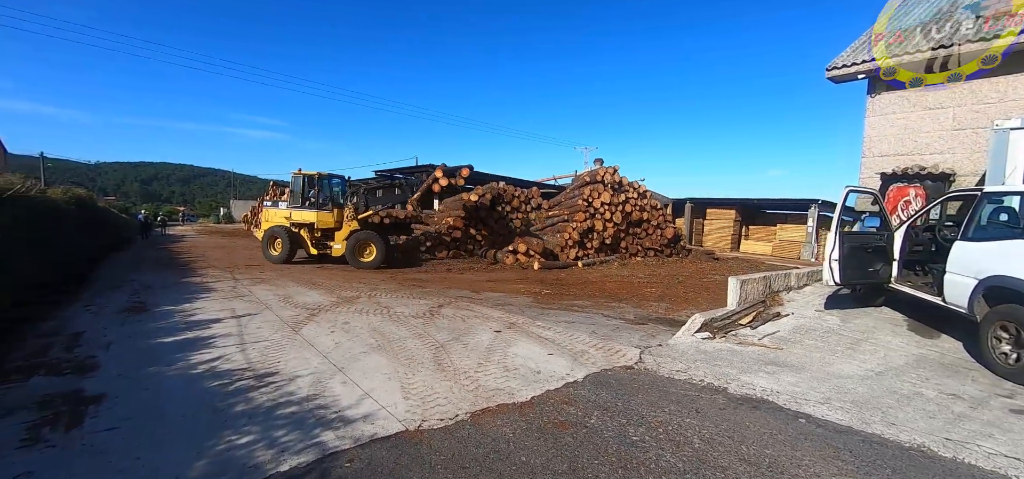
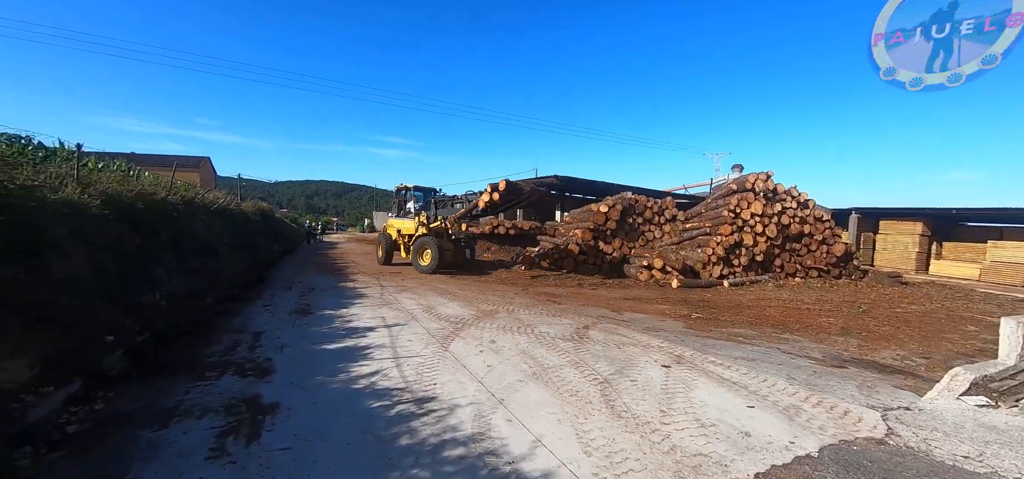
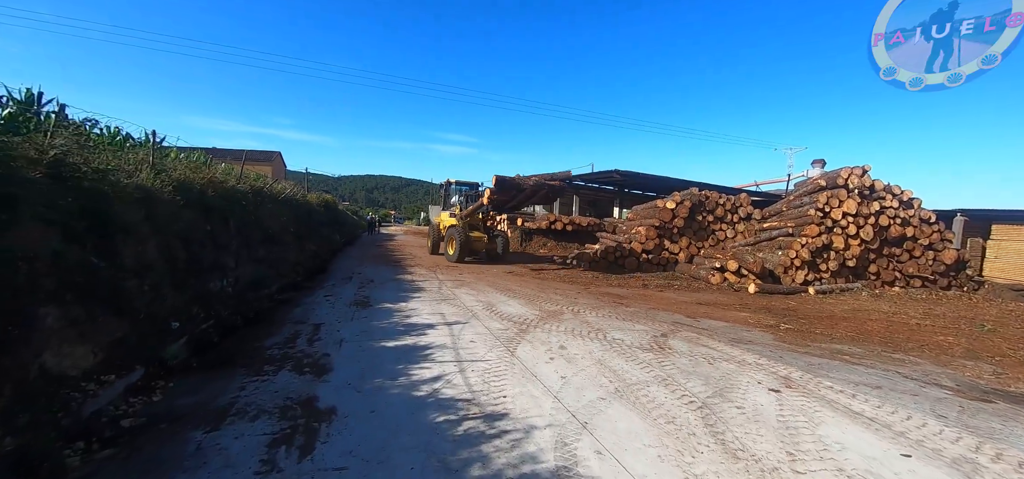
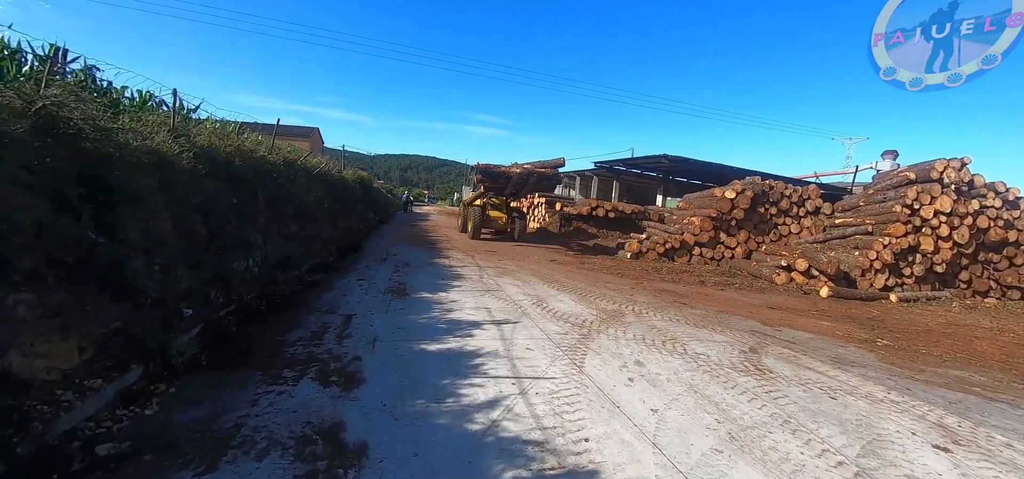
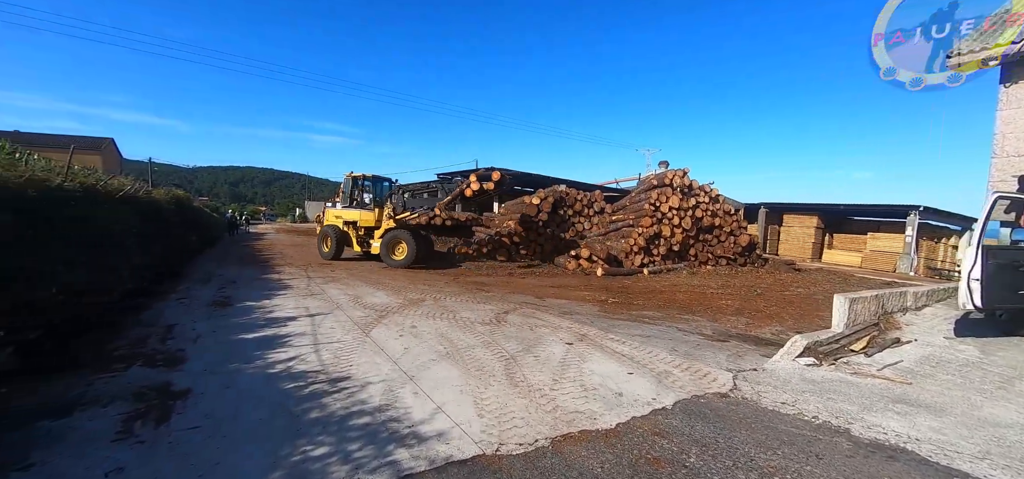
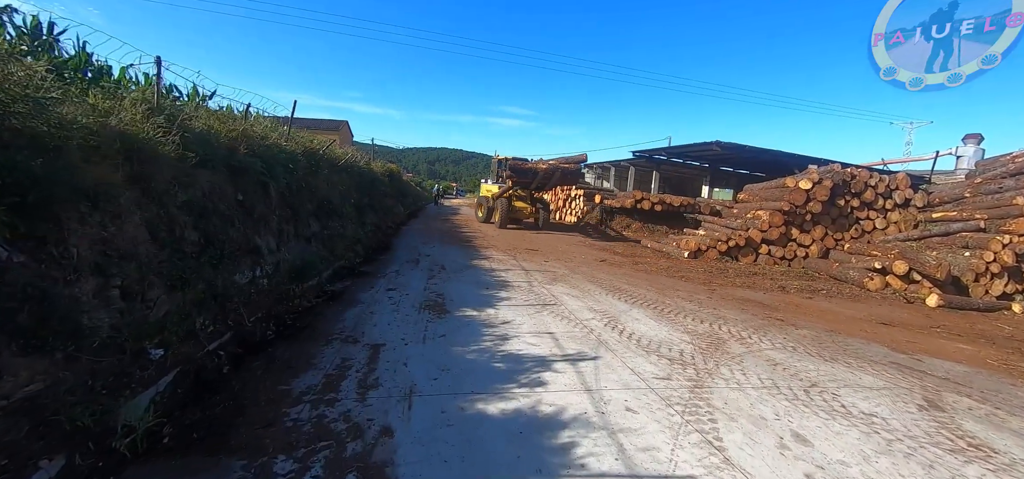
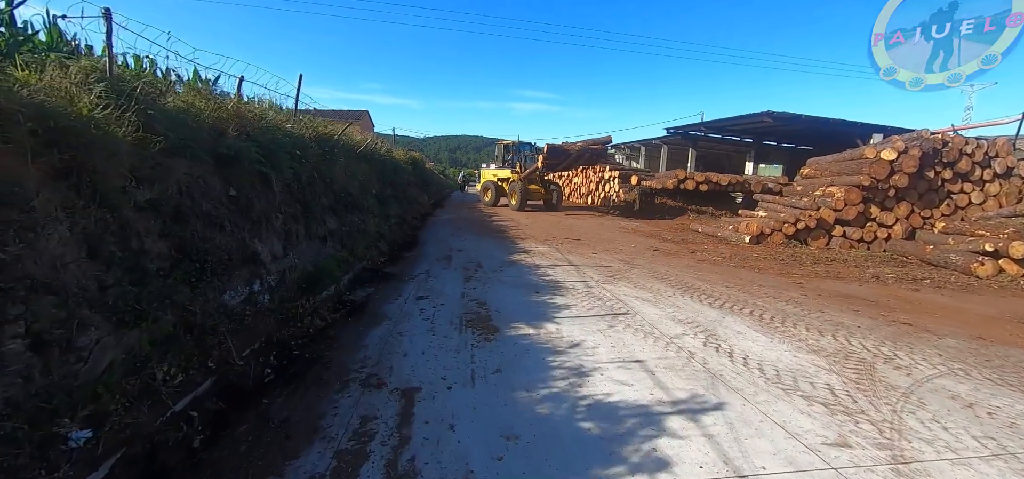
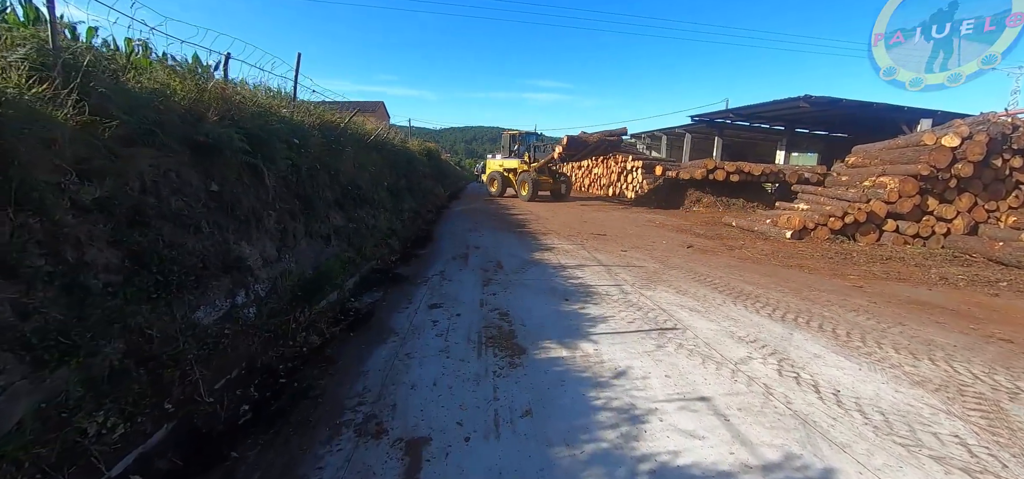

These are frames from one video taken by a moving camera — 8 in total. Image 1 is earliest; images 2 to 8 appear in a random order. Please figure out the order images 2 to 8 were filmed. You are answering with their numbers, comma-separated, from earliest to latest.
5, 2, 3, 4, 6, 7, 8
